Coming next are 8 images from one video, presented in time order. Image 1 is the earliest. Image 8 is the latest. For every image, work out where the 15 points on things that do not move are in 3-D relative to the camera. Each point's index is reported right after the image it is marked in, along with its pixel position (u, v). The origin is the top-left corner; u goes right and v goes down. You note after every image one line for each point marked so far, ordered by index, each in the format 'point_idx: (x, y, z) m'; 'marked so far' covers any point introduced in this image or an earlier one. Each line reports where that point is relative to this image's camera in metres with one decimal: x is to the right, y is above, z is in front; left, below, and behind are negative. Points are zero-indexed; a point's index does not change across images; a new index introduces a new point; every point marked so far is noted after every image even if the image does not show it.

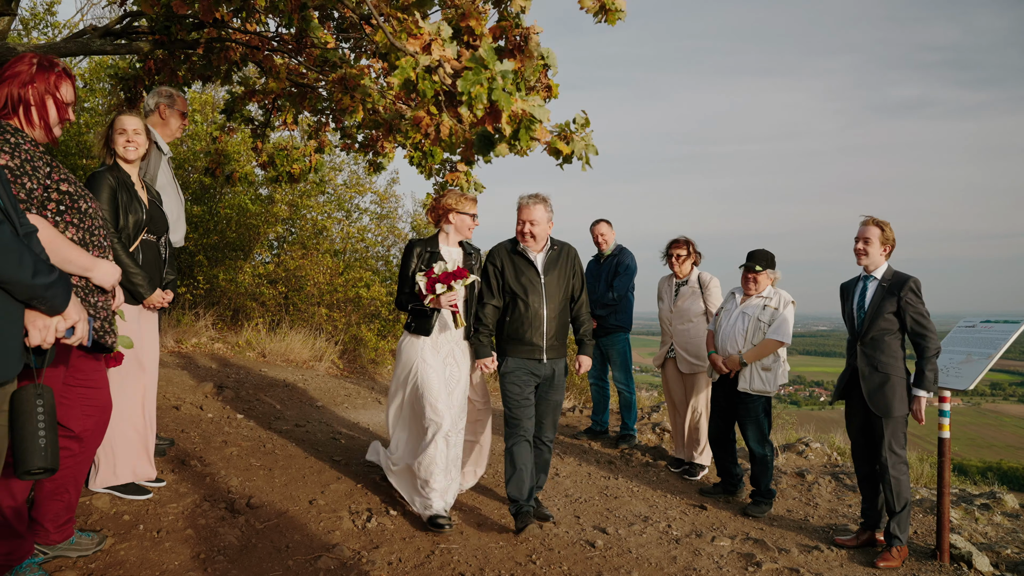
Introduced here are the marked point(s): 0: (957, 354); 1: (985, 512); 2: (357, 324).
0: (+3.5, -0.5, +5.0) m
1: (+6.0, -2.9, +8.1) m
2: (-2.6, -0.6, +10.6) m
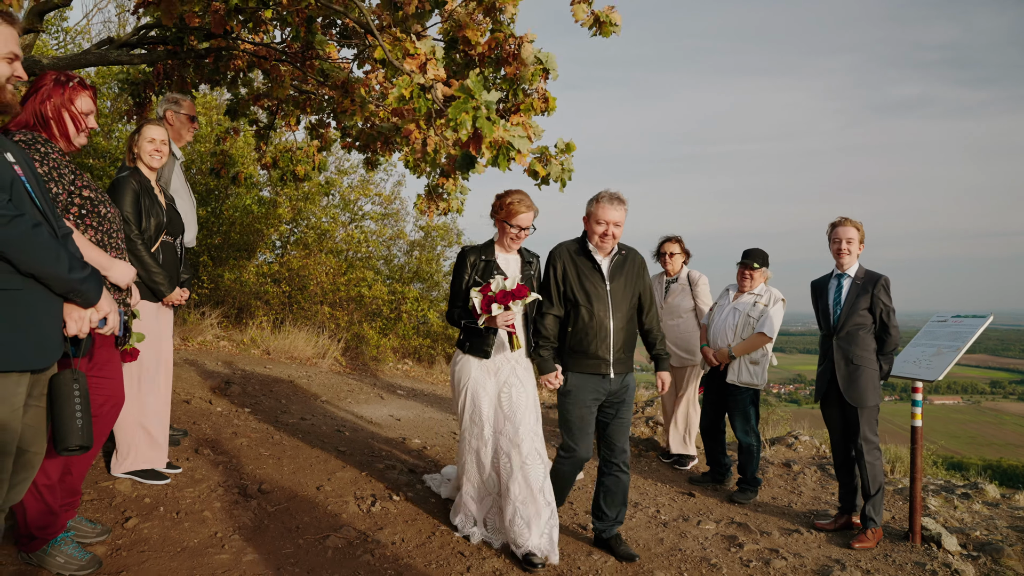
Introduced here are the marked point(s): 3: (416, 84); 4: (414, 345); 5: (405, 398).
0: (+3.5, -0.5, +5.3) m
1: (+6.0, -2.8, +8.4) m
2: (-2.6, -0.6, +10.8) m
3: (-0.6, +1.2, +4.0) m
4: (-1.8, -1.0, +11.6) m
5: (-1.5, -1.5, +8.6) m
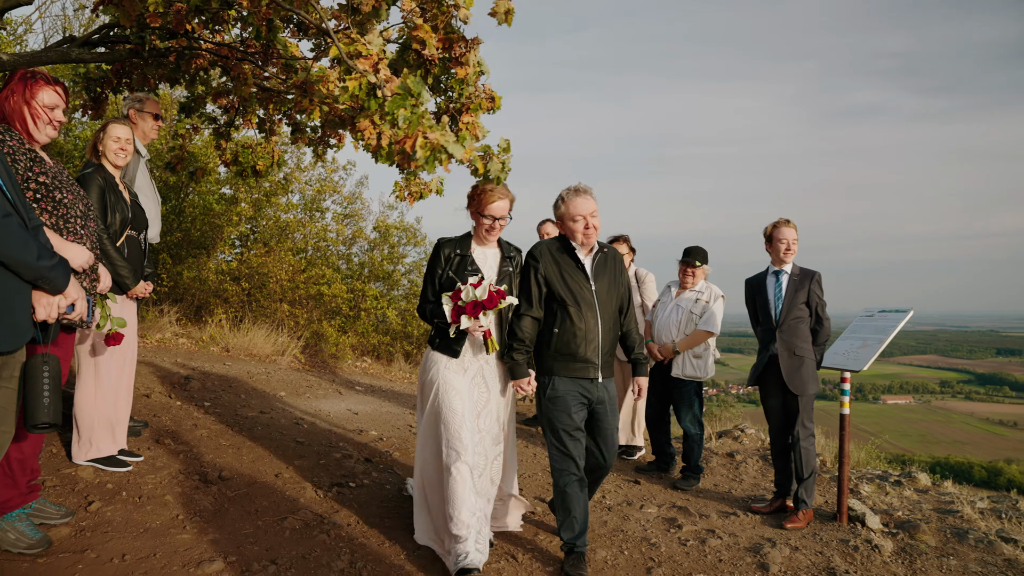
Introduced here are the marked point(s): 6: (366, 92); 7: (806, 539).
0: (+3.1, -0.5, +5.8) m
1: (+5.4, -2.8, +9.0) m
2: (-3.3, -0.6, +10.9) m
3: (-0.9, +1.3, +4.2) m
4: (-2.5, -1.0, +11.7) m
5: (-2.0, -1.5, +8.8) m
6: (-1.0, +1.2, +4.2) m
7: (+2.4, -2.1, +5.3) m
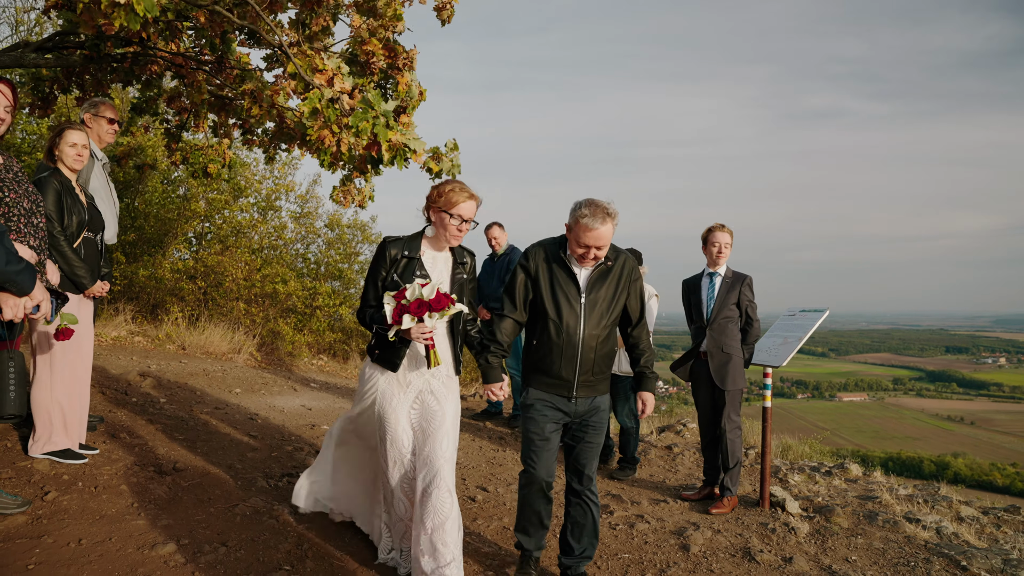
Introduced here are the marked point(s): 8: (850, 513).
0: (+2.6, -0.5, +6.2) m
1: (+4.7, -2.9, +9.6) m
2: (-4.1, -0.5, +11.0) m
3: (-1.3, +1.3, +4.4) m
4: (-3.4, -1.0, +11.9) m
5: (-2.7, -1.4, +9.0) m
6: (-1.4, +1.2, +4.4) m
7: (+2.0, -2.1, +5.8) m
8: (+3.5, -2.3, +6.6) m
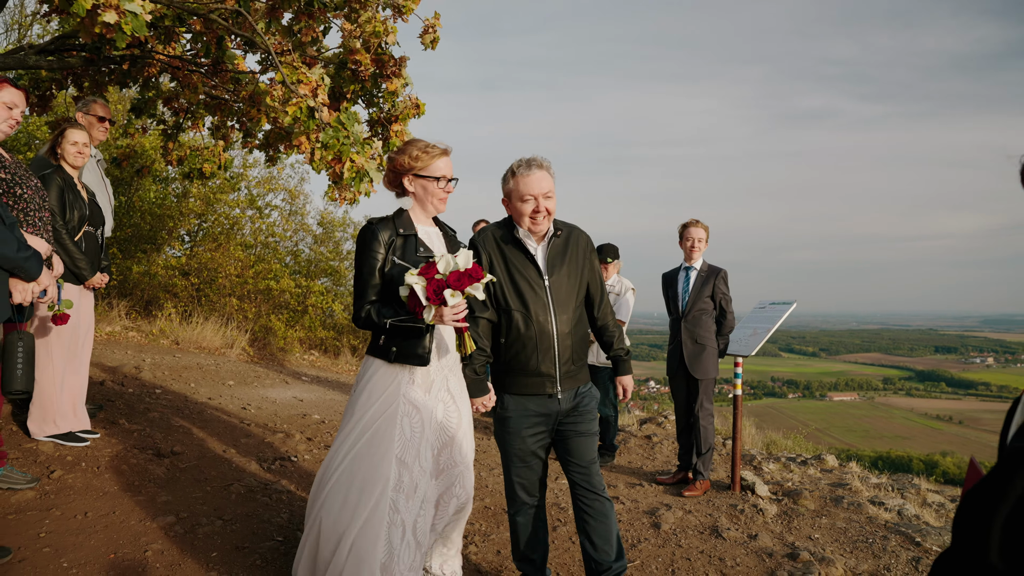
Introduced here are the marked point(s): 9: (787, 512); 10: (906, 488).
0: (+2.4, -0.4, +6.5) m
1: (+4.5, -2.8, +9.9) m
2: (-4.3, -0.5, +11.3) m
3: (-1.5, +1.3, +4.7) m
4: (-3.6, -0.9, +12.1) m
5: (-2.9, -1.4, +9.2) m
6: (-1.5, +1.3, +4.7) m
7: (+1.8, -2.1, +6.1) m
8: (+3.3, -2.3, +6.9) m
9: (+2.7, -2.2, +6.2) m
10: (+5.7, -2.9, +9.2) m
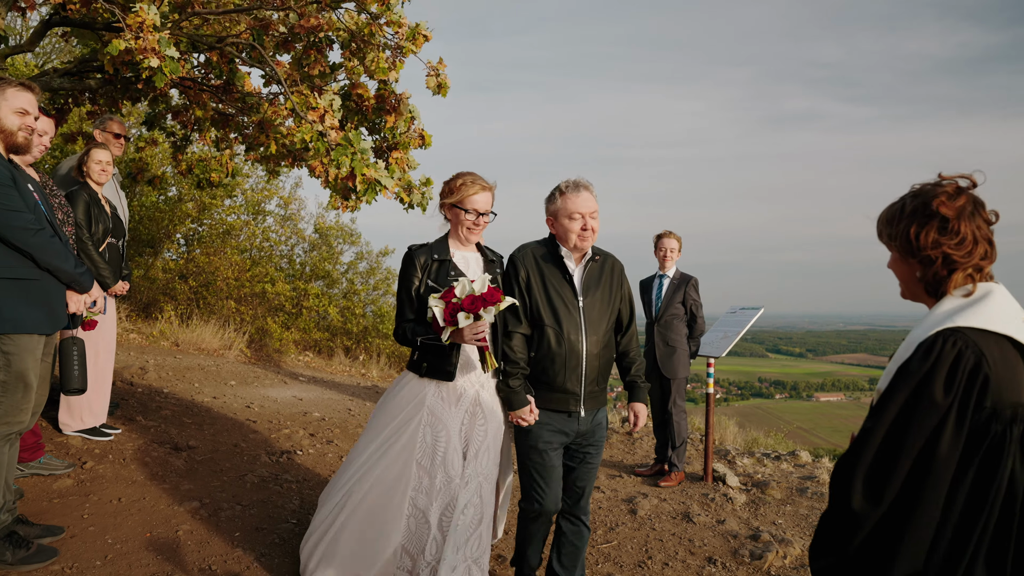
0: (+2.3, -0.5, +7.1) m
1: (+4.3, -2.9, +10.5) m
2: (-4.6, -0.5, +11.6) m
3: (-1.6, +1.3, +5.1) m
4: (-3.9, -1.0, +12.5) m
5: (-3.1, -1.4, +9.6) m
6: (-1.6, +1.2, +5.1) m
7: (+1.7, -2.1, +6.6) m
8: (+3.2, -2.3, +7.4) m
9: (+2.6, -2.2, +6.7) m
10: (+5.5, -2.9, +9.7) m
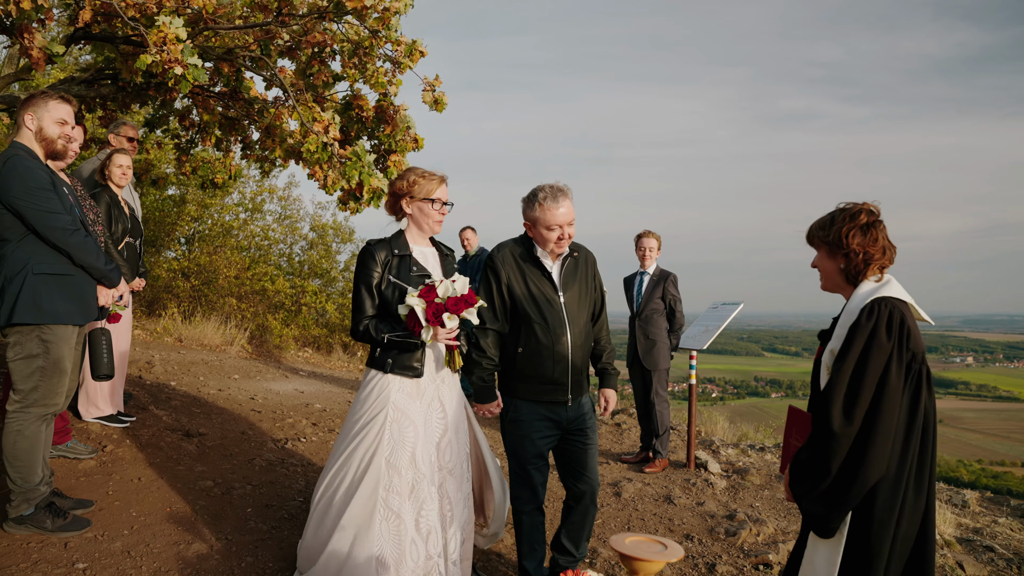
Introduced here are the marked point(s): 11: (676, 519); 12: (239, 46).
0: (+2.2, -0.5, +7.4) m
1: (+4.2, -2.8, +10.9) m
2: (-4.7, -0.5, +12.0) m
3: (-1.6, +1.3, +5.5) m
4: (-4.0, -1.0, +12.8) m
5: (-3.2, -1.4, +10.0) m
6: (-1.7, +1.2, +5.5) m
7: (+1.6, -2.1, +6.9) m
8: (+3.1, -2.3, +7.8) m
9: (+2.5, -2.2, +7.1) m
10: (+5.4, -2.9, +10.1) m
11: (+1.5, -2.0, +5.6) m
12: (-2.6, +2.3, +6.0) m
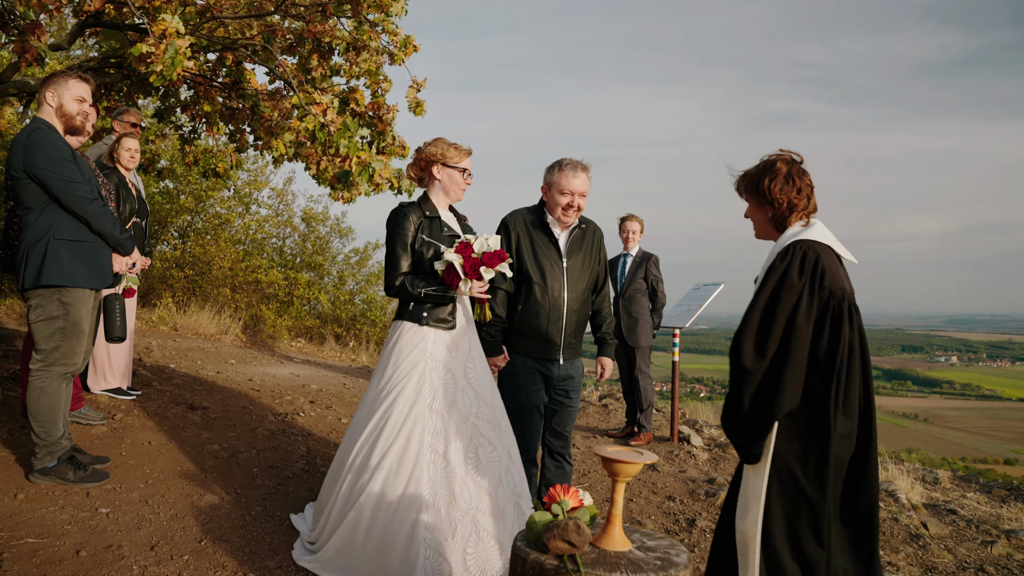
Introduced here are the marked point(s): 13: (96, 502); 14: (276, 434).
0: (+2.1, -0.2, +7.8) m
1: (+4.0, -2.6, +11.2) m
2: (-4.9, -0.3, +12.2) m
3: (-1.7, +1.5, +5.7) m
4: (-4.2, -0.8, +13.0) m
5: (-3.4, -1.2, +10.2) m
6: (-1.8, +1.4, +5.7) m
7: (+1.5, -1.9, +7.2) m
8: (+3.0, -2.1, +8.1) m
9: (+2.4, -2.0, +7.4) m
10: (+5.2, -2.6, +10.5) m
11: (+1.4, -1.8, +5.9) m
12: (-2.7, +2.5, +6.2) m
13: (-2.4, -1.2, +3.6) m
14: (-2.0, -1.3, +5.4) m
